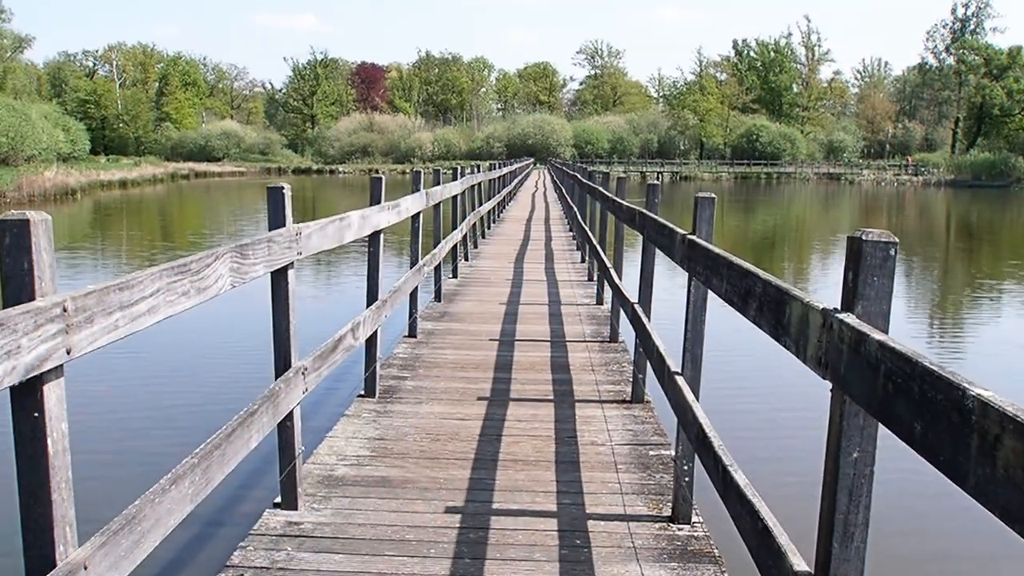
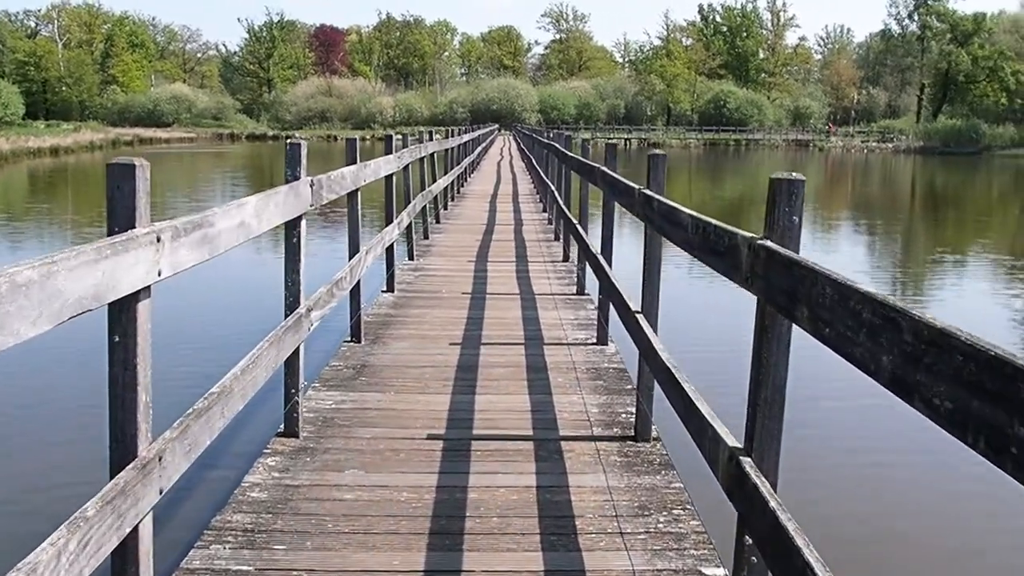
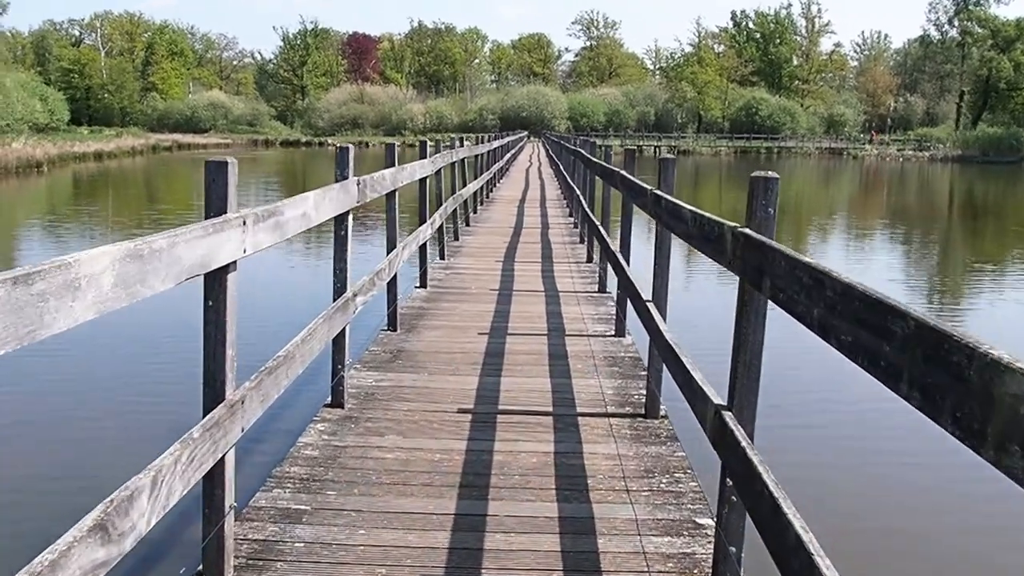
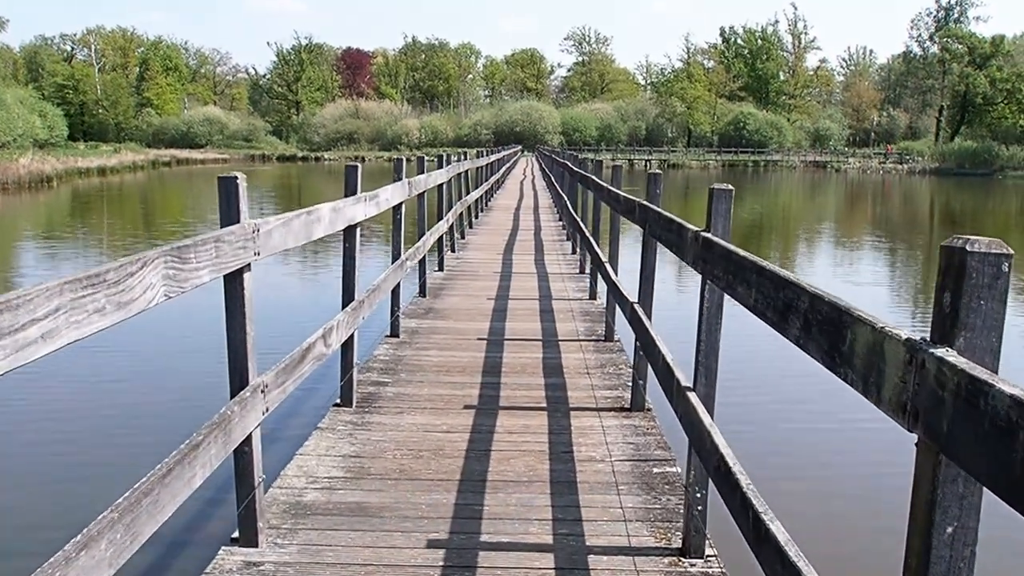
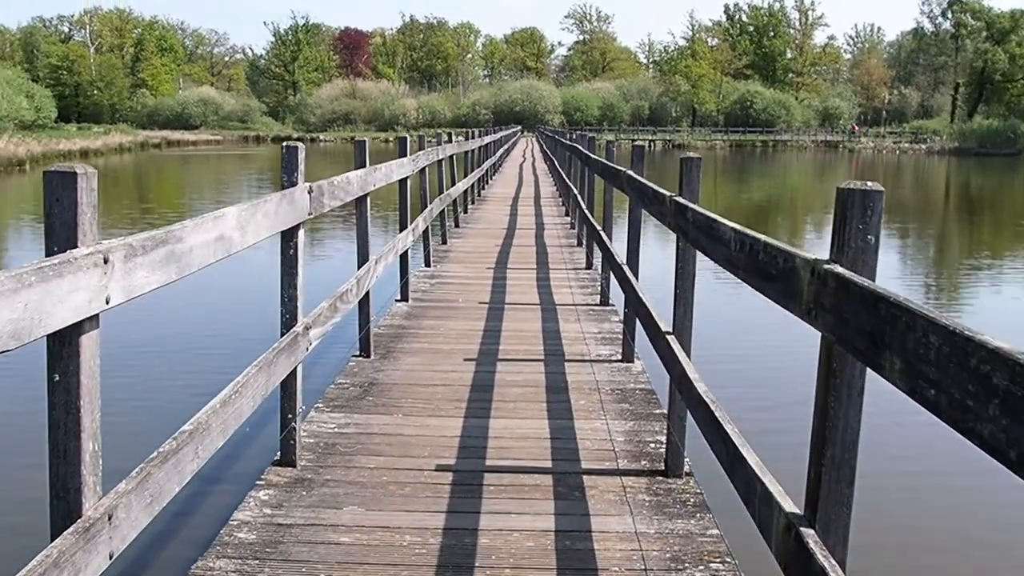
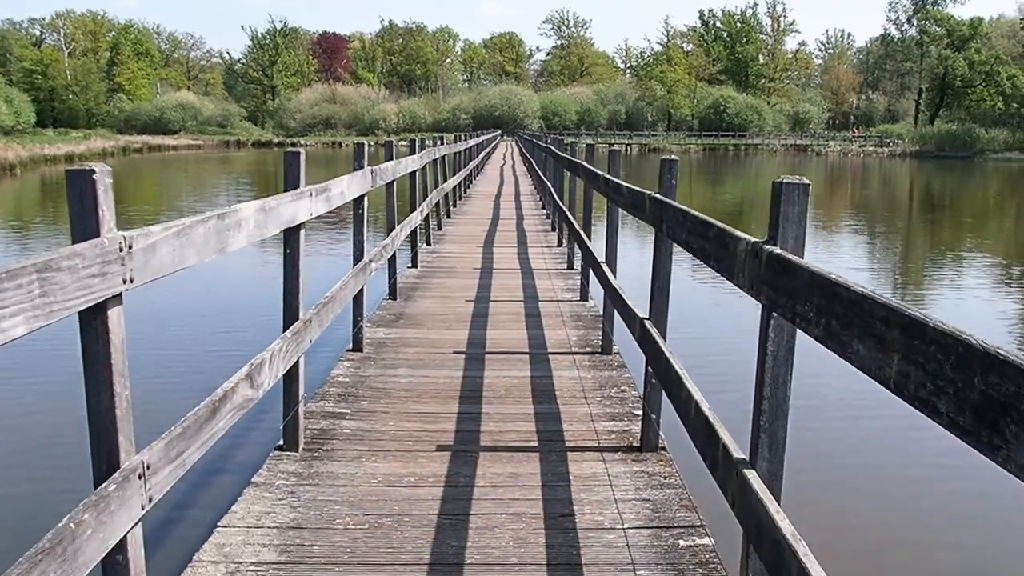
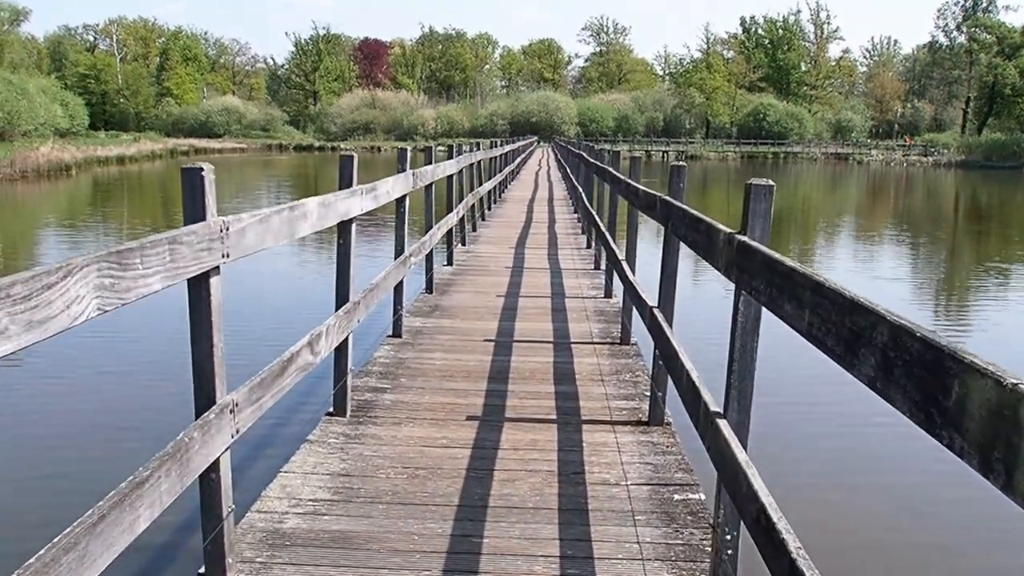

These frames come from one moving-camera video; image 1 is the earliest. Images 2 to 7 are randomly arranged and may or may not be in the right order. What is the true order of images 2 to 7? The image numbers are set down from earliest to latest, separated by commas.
4, 7, 6, 3, 2, 5
